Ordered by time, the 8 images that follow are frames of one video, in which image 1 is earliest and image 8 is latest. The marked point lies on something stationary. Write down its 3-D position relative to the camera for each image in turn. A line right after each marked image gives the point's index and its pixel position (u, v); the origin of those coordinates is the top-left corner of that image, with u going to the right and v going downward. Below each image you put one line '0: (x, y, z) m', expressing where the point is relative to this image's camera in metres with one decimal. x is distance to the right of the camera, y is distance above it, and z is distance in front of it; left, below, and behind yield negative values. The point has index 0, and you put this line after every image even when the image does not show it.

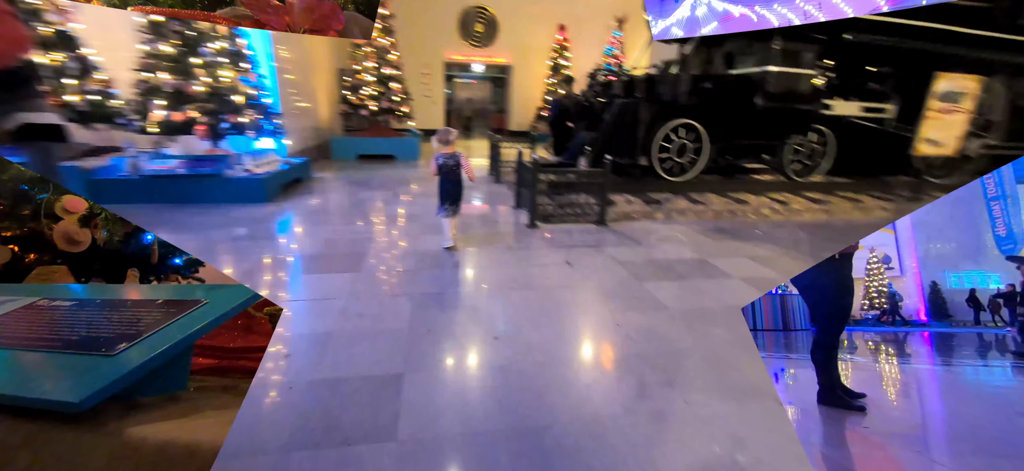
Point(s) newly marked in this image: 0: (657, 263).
0: (+1.1, -0.2, +3.3) m
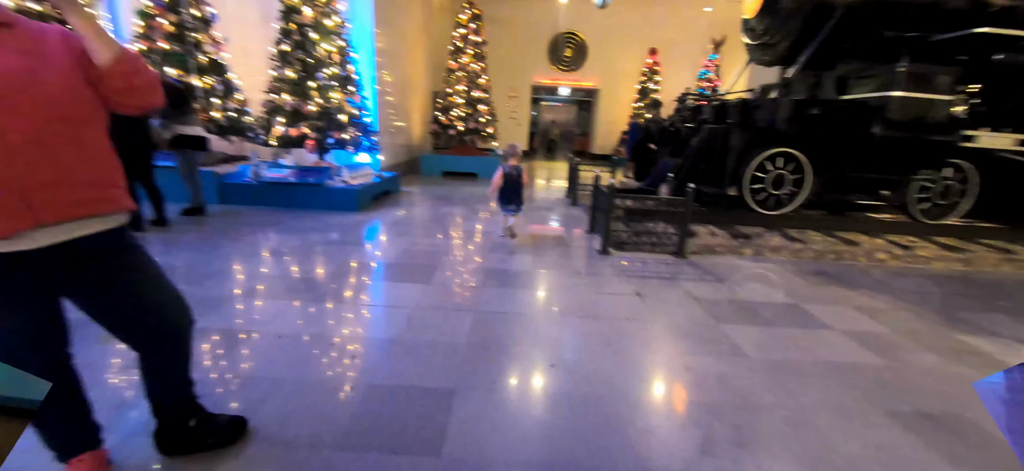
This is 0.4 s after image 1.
0: (+1.6, -0.5, +3.0) m
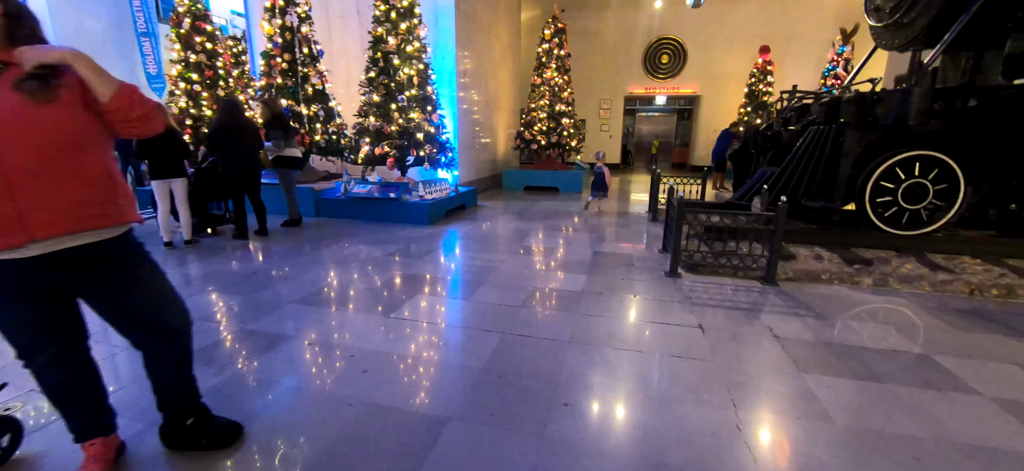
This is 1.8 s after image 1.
0: (+1.8, -0.6, +2.4) m
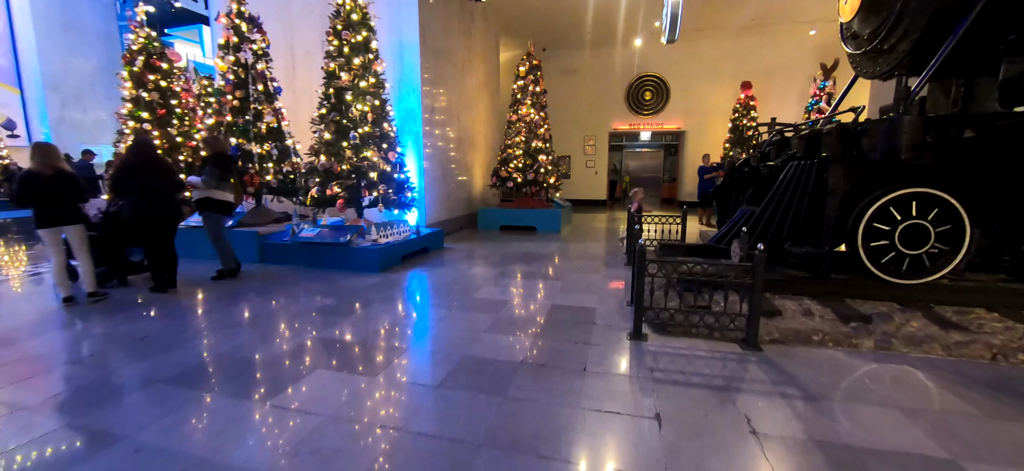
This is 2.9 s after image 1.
0: (+1.4, -0.9, +1.8) m
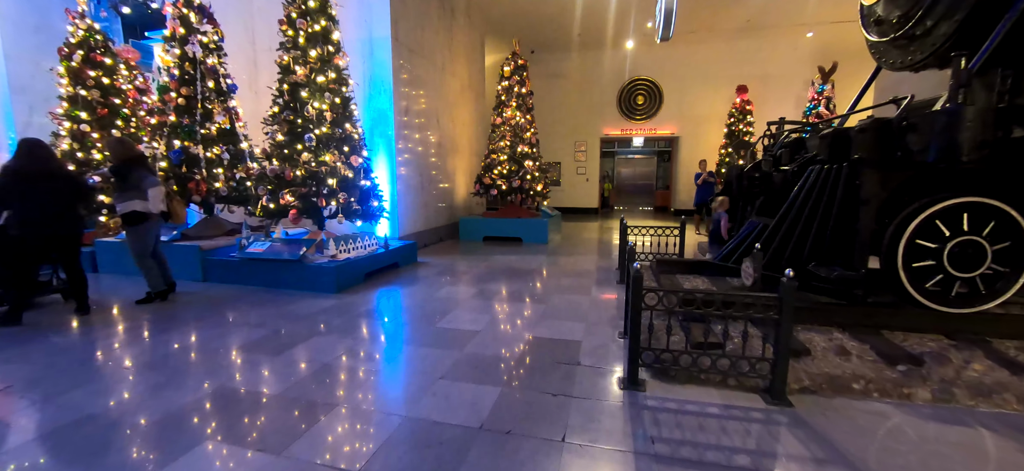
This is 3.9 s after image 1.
0: (+1.2, -1.0, +1.2) m
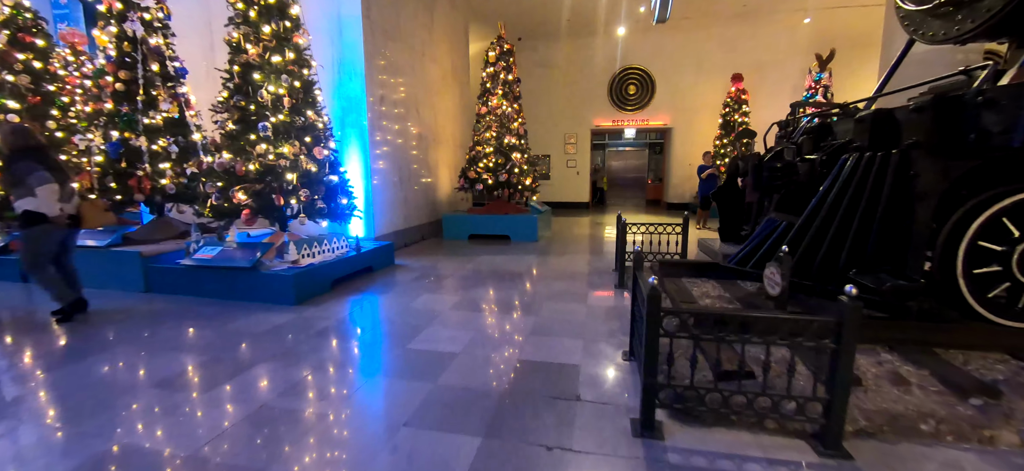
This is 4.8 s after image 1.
0: (+1.1, -1.0, +0.8) m
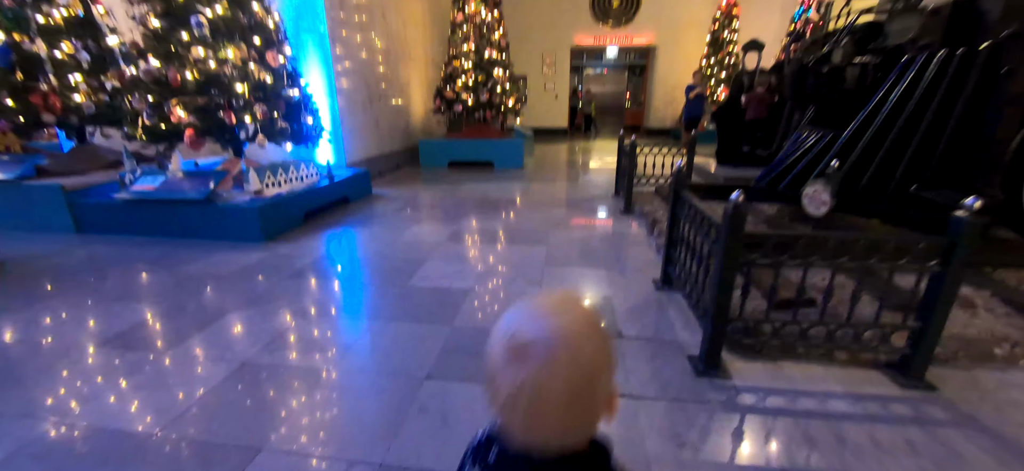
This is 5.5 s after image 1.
0: (+1.4, -0.8, +0.6) m
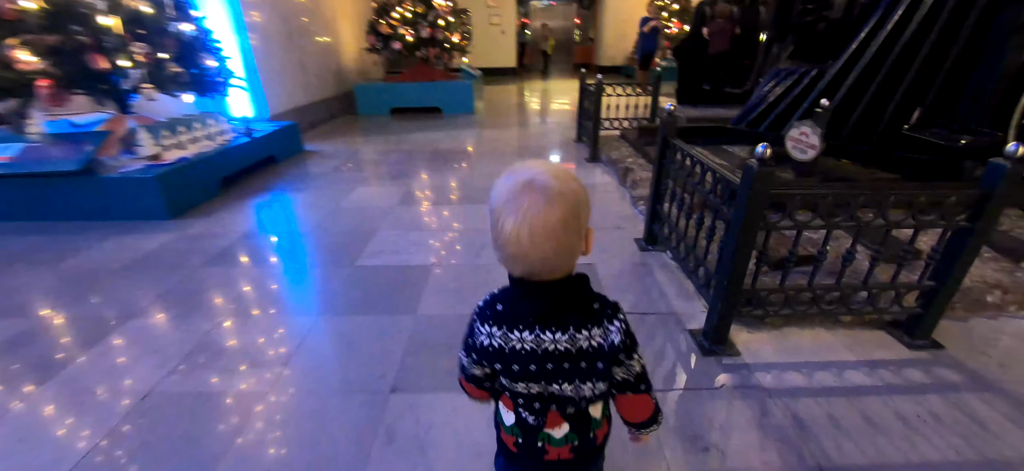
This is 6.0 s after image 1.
0: (+1.5, -0.8, +0.6) m
